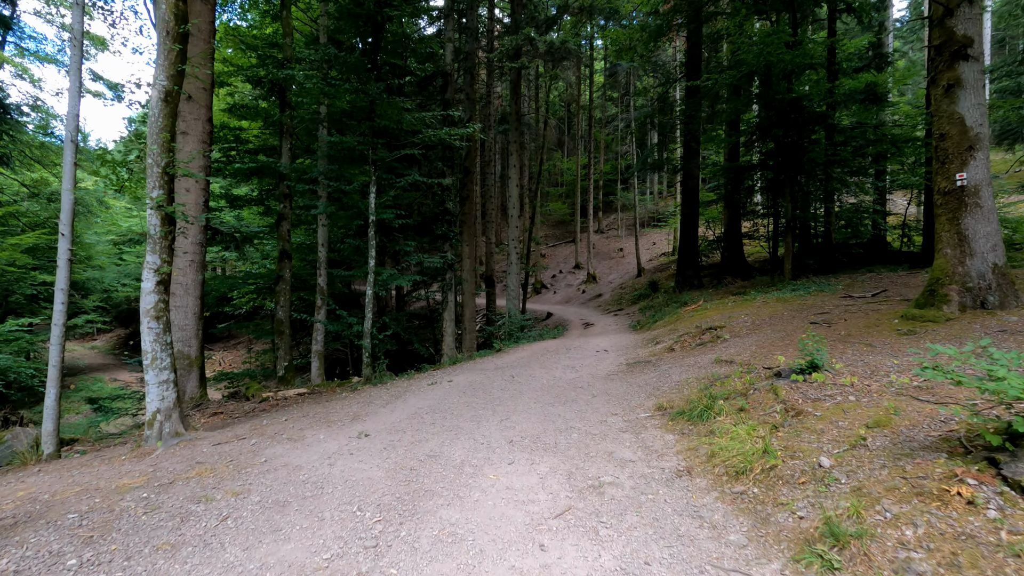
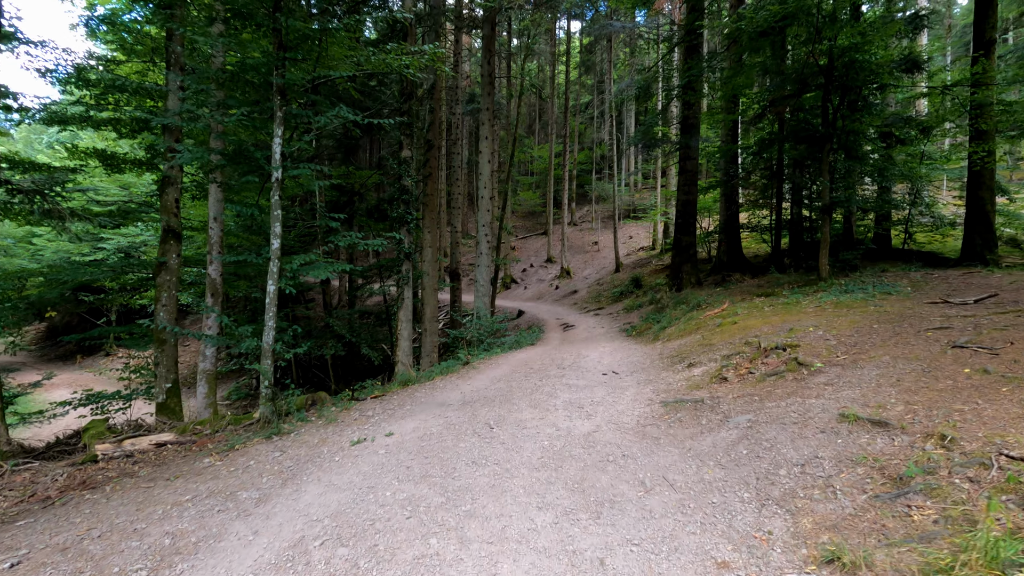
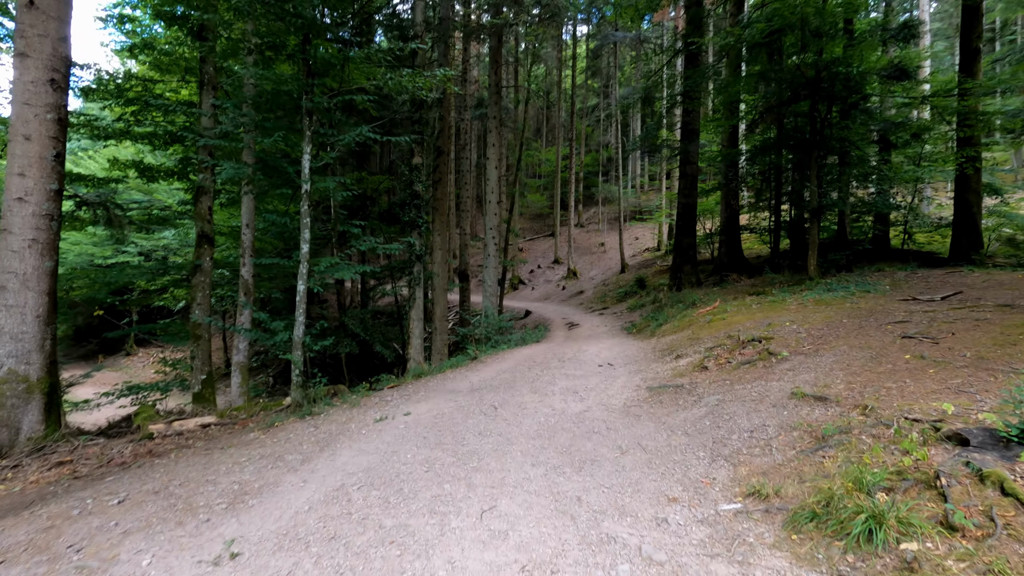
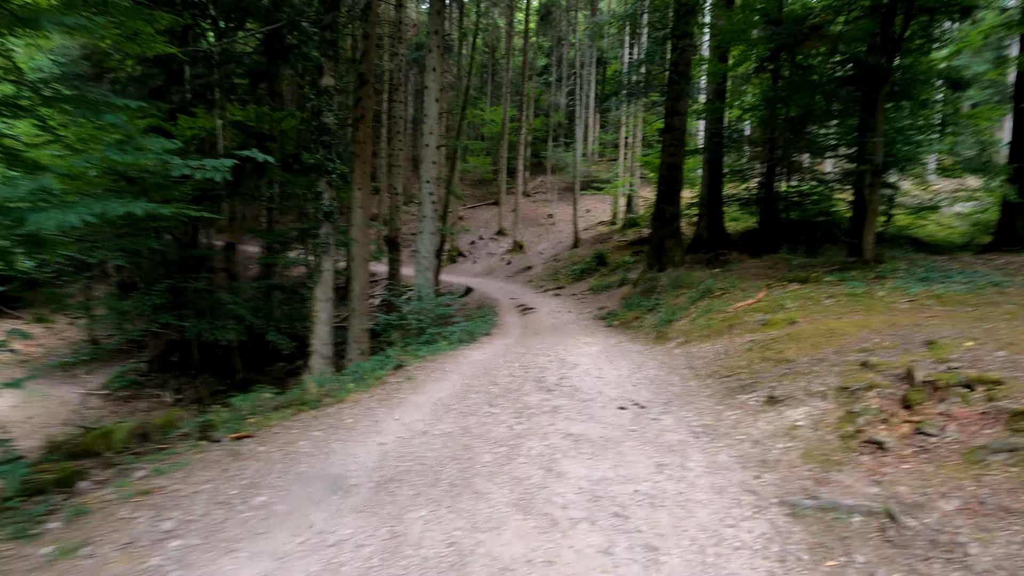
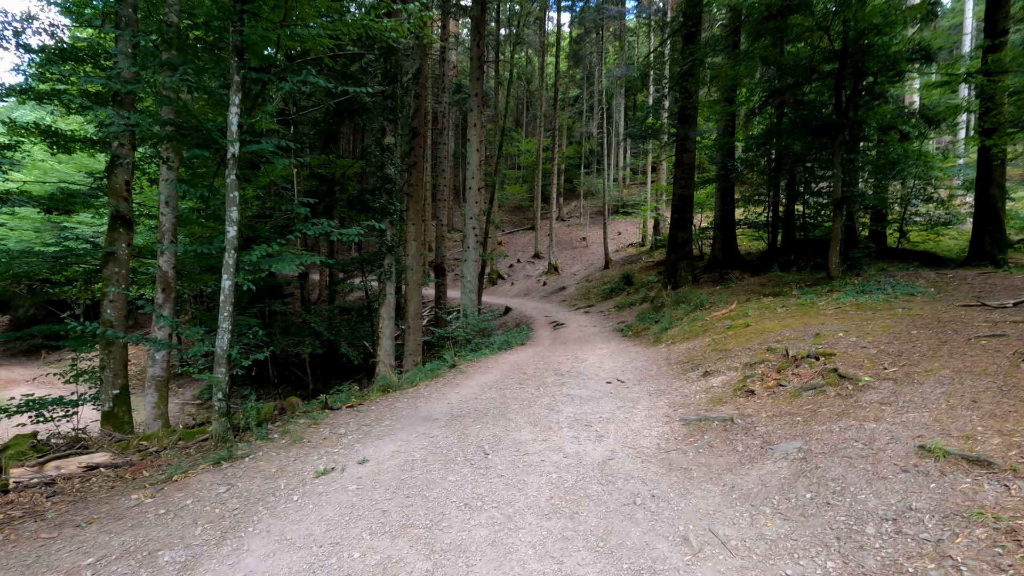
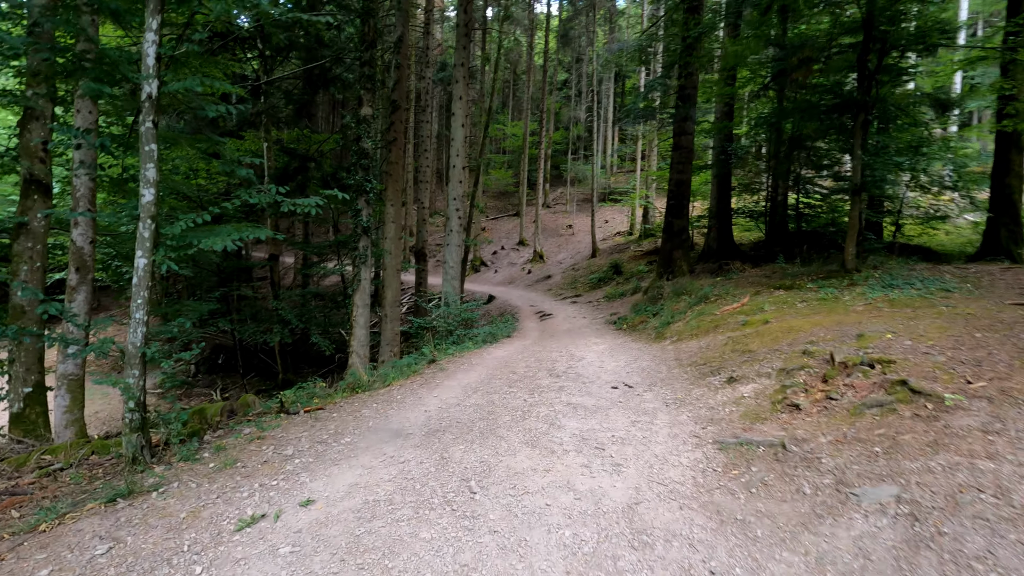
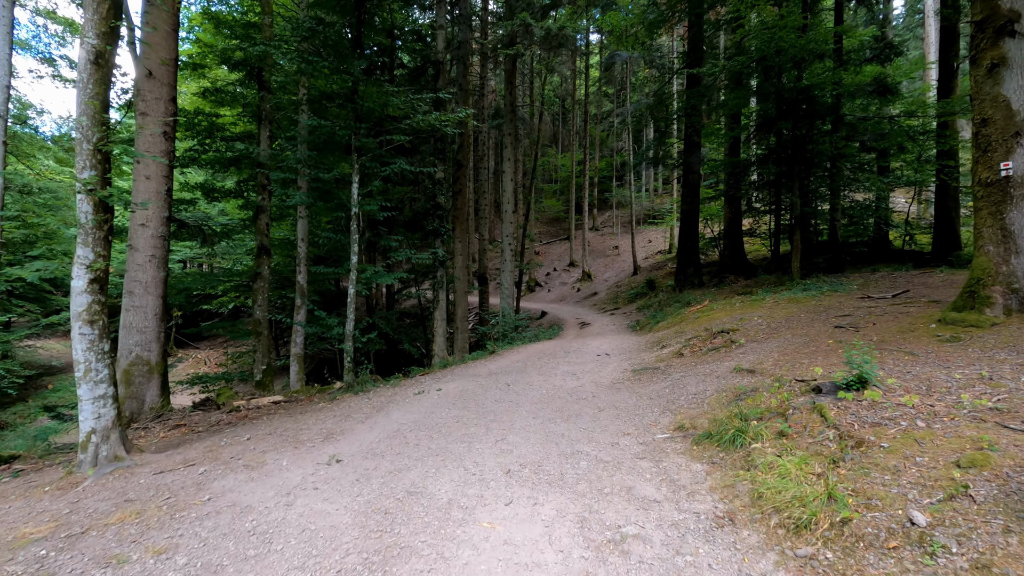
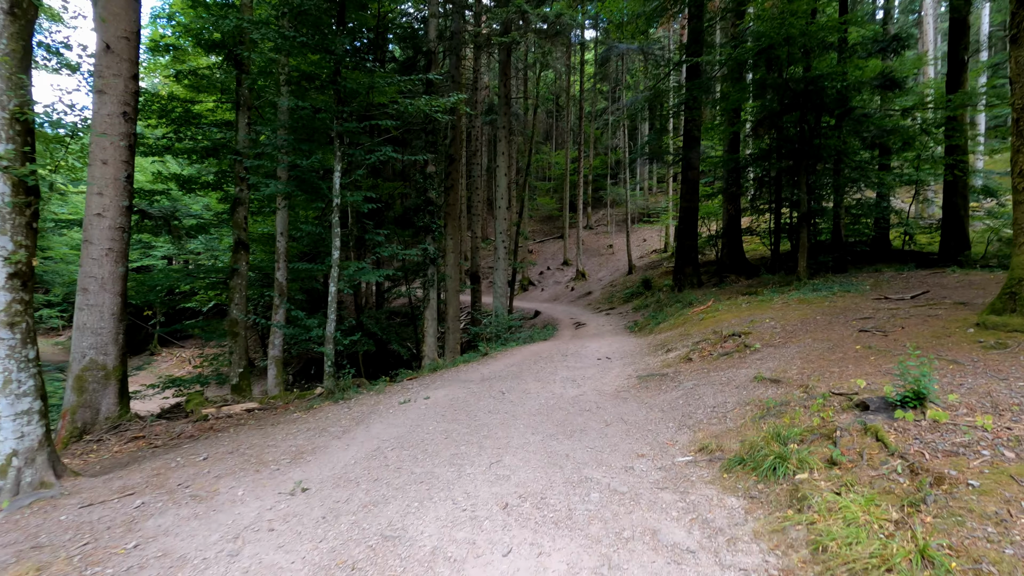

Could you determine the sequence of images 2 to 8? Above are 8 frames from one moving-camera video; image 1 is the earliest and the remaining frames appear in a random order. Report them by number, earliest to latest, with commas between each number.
7, 8, 3, 2, 5, 6, 4
